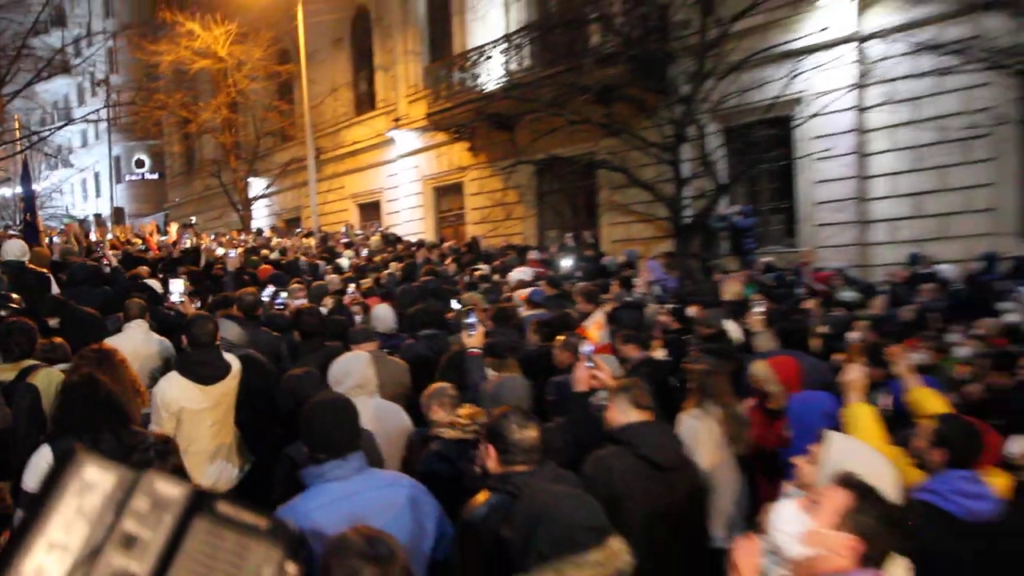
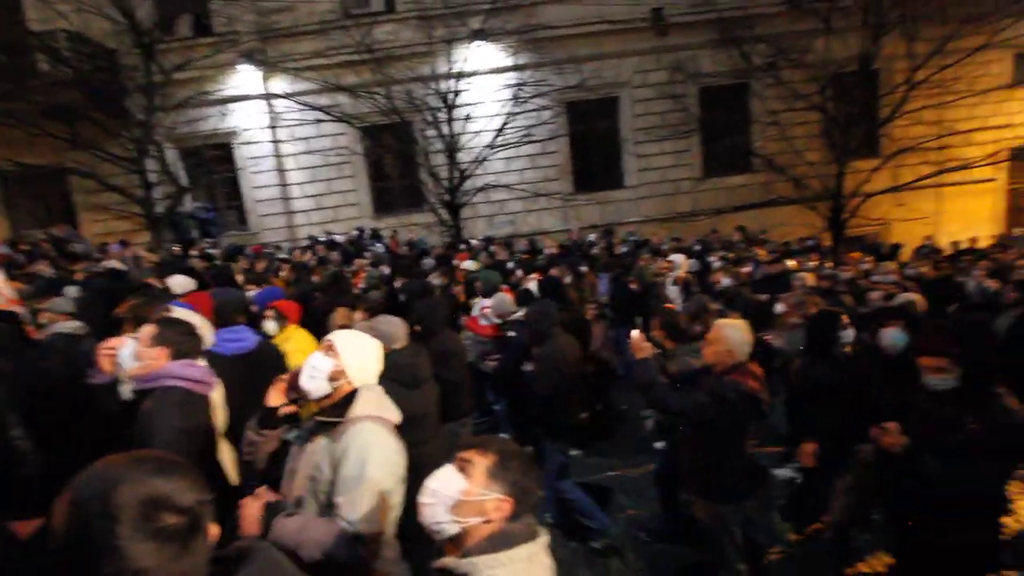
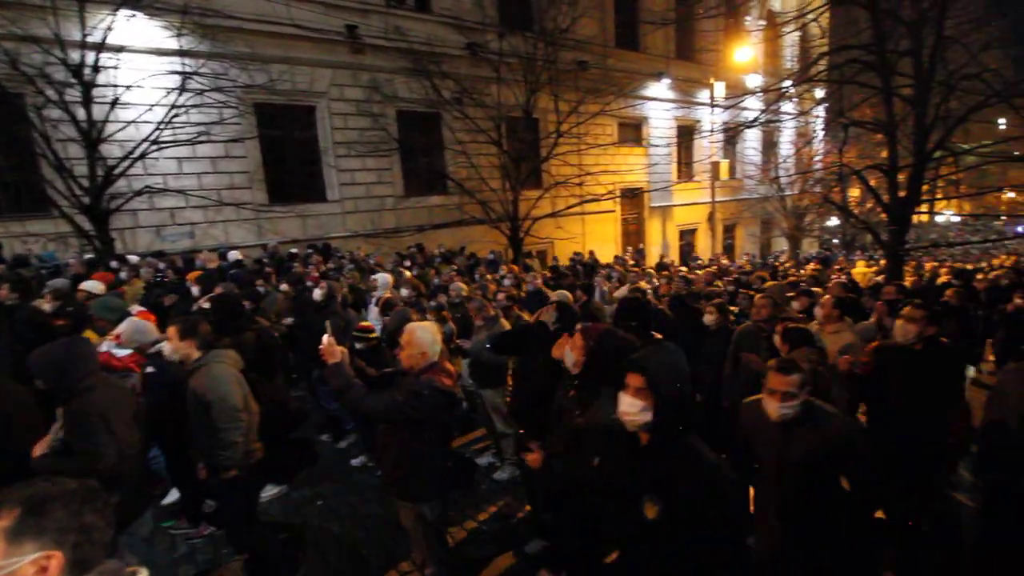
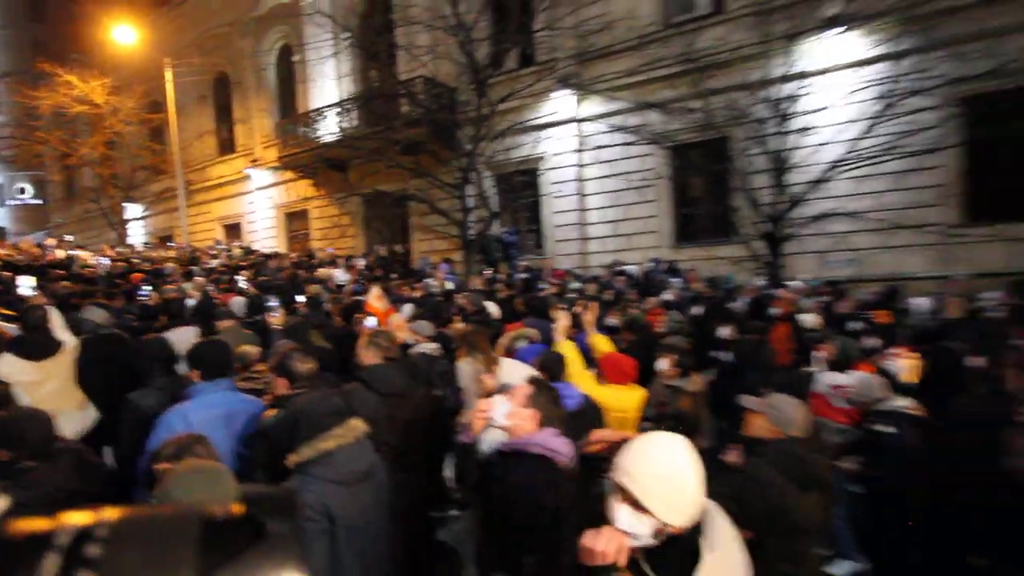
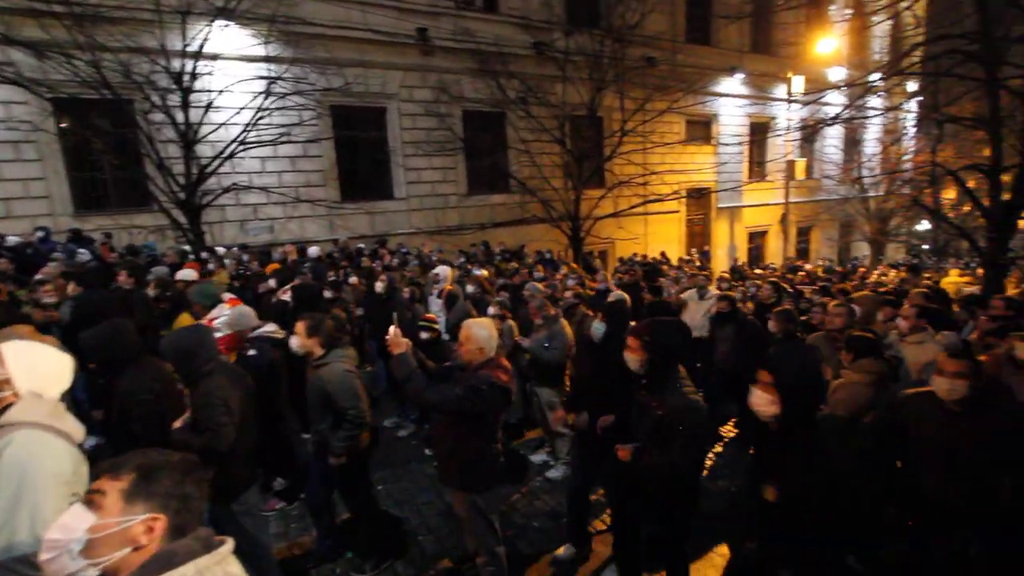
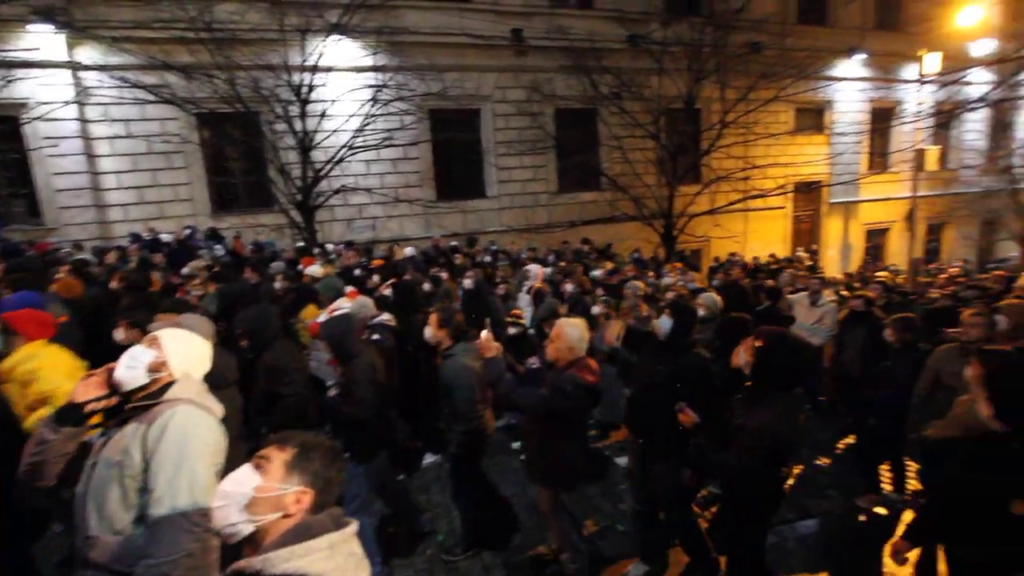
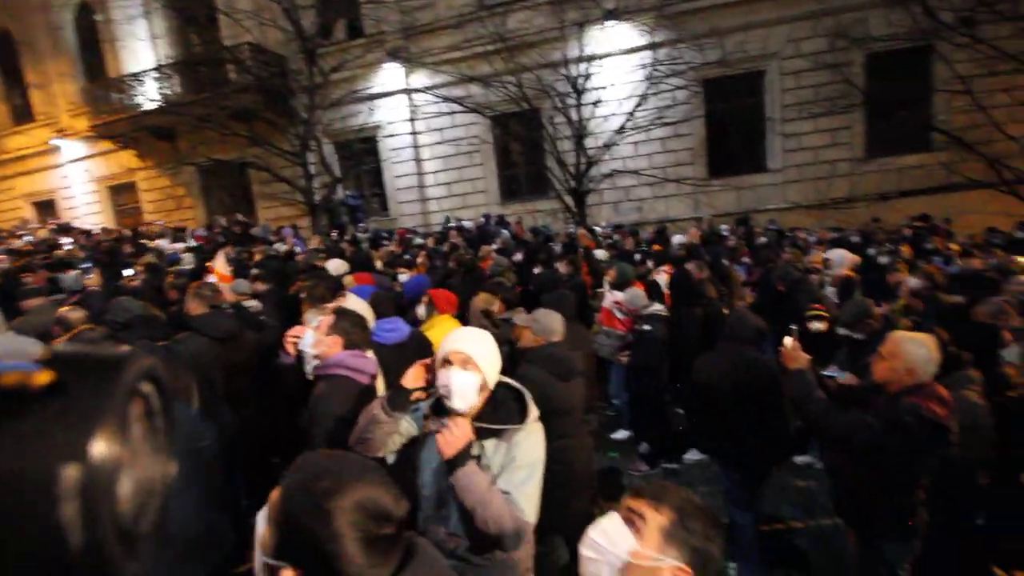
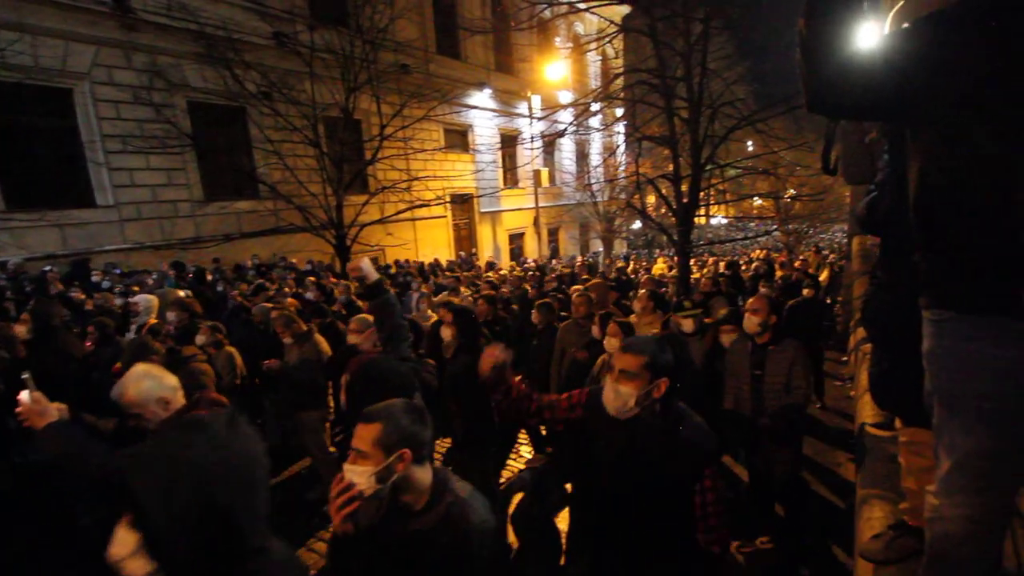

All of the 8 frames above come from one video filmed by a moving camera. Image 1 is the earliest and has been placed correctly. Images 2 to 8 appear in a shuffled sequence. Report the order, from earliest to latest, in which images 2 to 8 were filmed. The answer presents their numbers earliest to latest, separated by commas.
4, 7, 2, 6, 5, 3, 8
